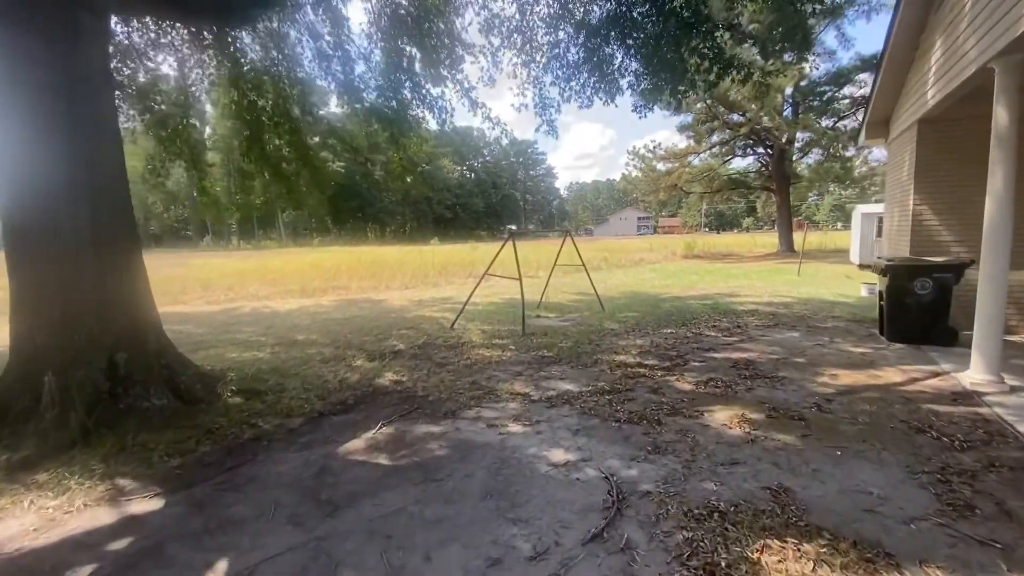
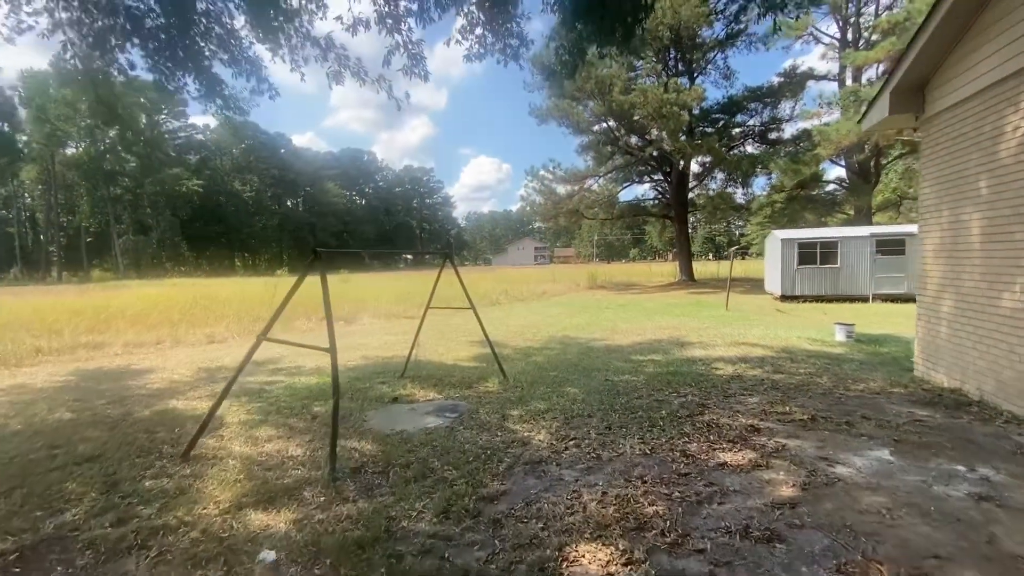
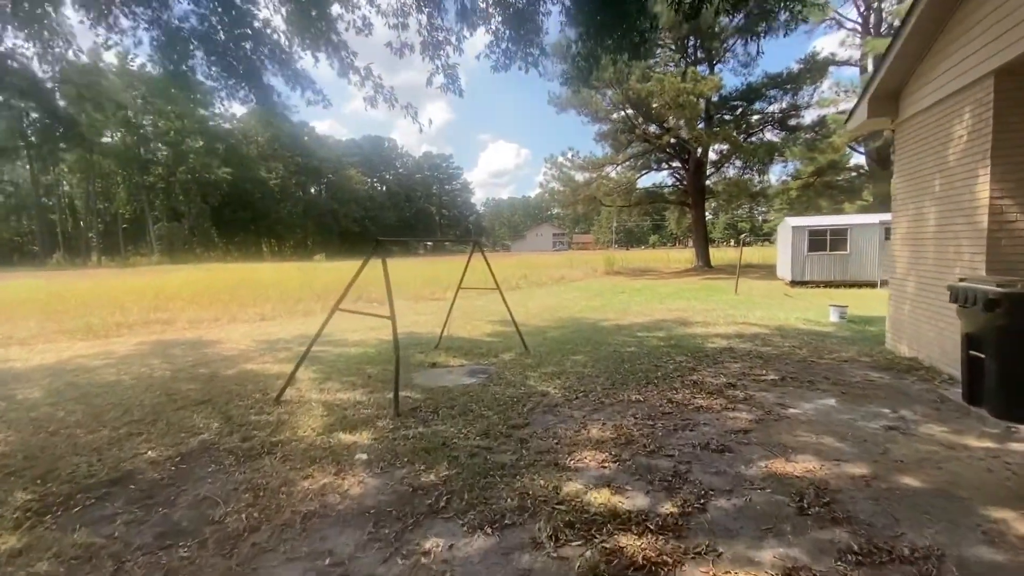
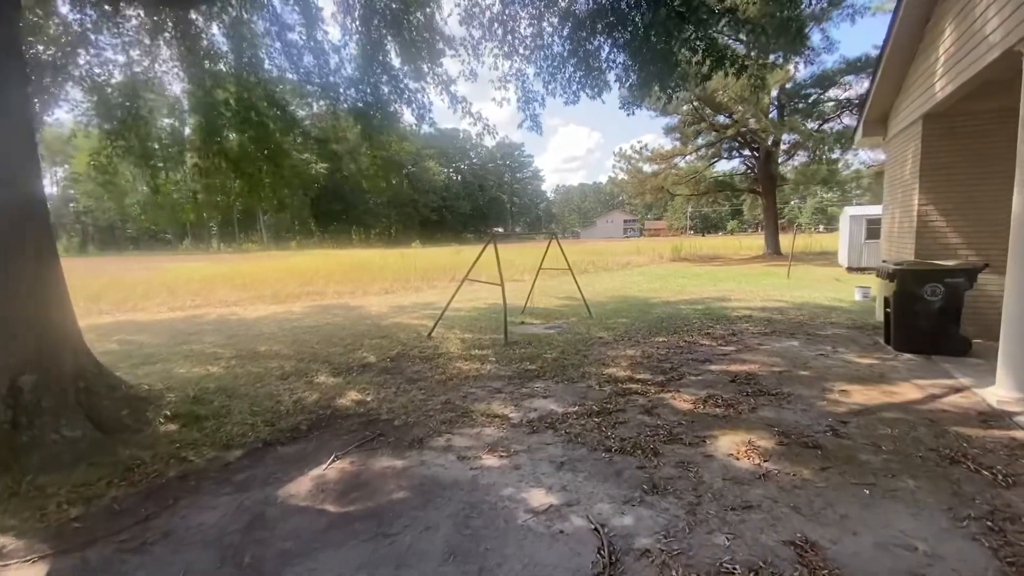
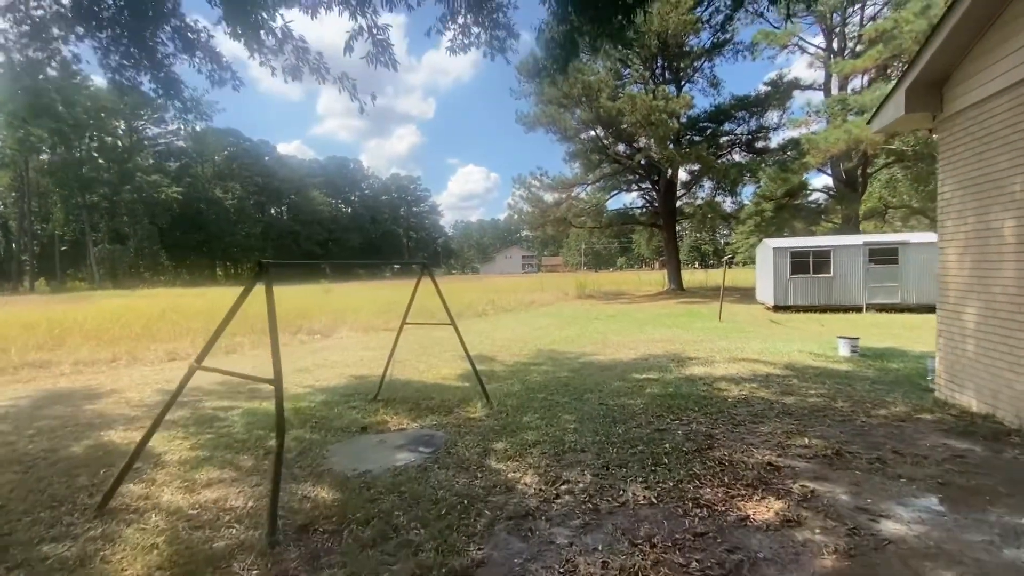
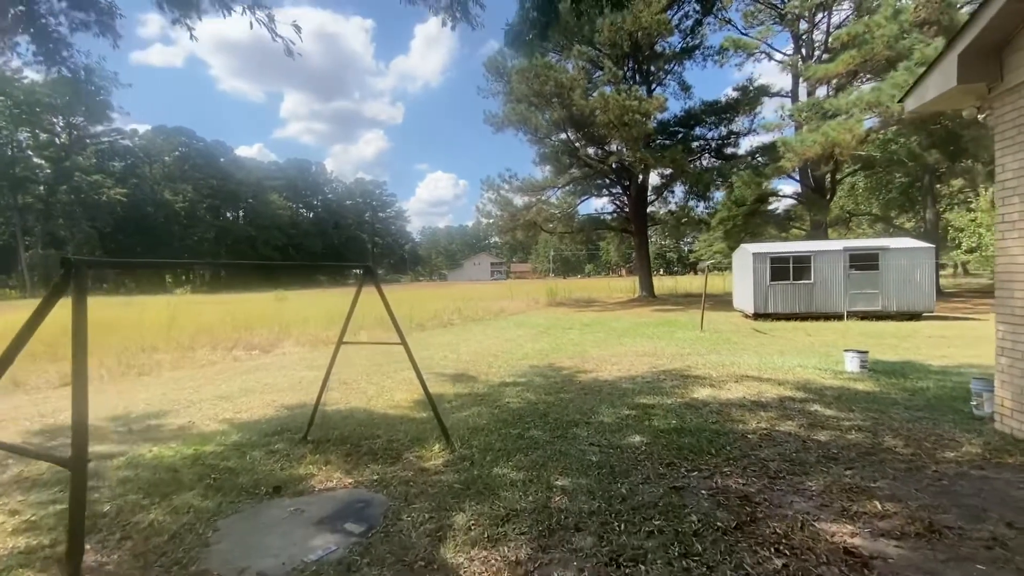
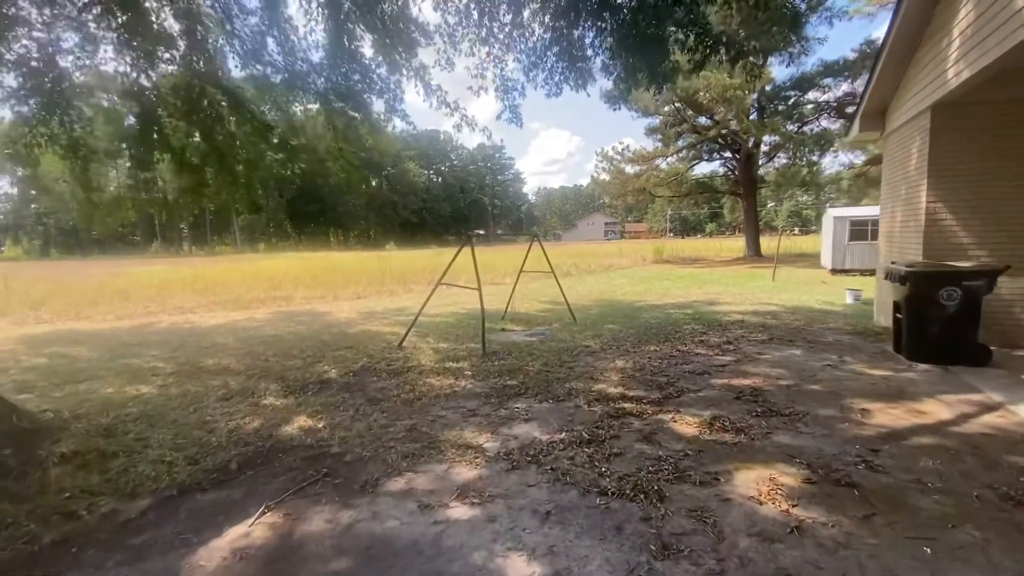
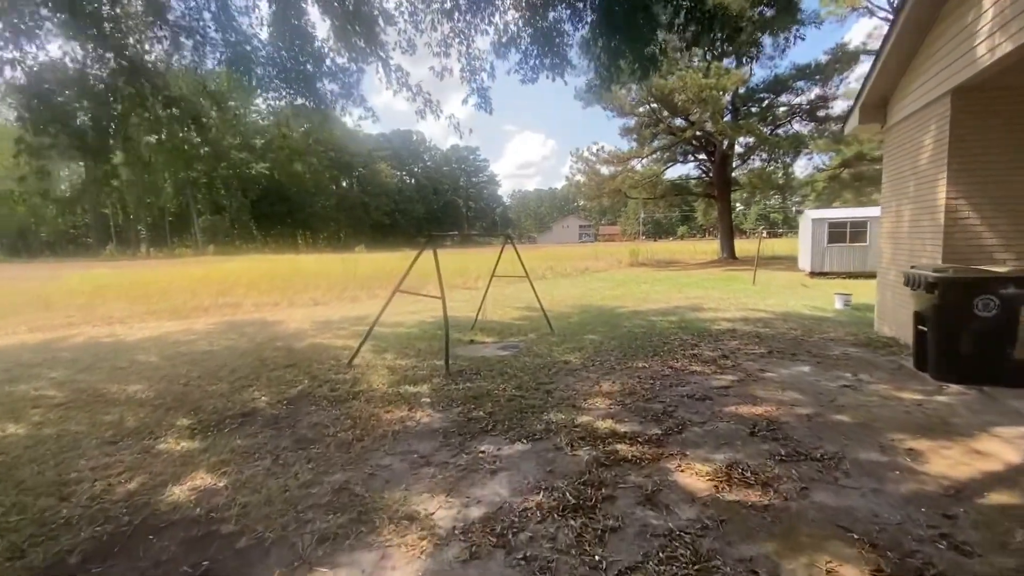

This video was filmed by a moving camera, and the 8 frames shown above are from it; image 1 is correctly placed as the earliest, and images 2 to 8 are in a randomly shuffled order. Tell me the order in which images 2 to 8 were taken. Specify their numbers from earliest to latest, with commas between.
4, 7, 8, 3, 2, 5, 6
